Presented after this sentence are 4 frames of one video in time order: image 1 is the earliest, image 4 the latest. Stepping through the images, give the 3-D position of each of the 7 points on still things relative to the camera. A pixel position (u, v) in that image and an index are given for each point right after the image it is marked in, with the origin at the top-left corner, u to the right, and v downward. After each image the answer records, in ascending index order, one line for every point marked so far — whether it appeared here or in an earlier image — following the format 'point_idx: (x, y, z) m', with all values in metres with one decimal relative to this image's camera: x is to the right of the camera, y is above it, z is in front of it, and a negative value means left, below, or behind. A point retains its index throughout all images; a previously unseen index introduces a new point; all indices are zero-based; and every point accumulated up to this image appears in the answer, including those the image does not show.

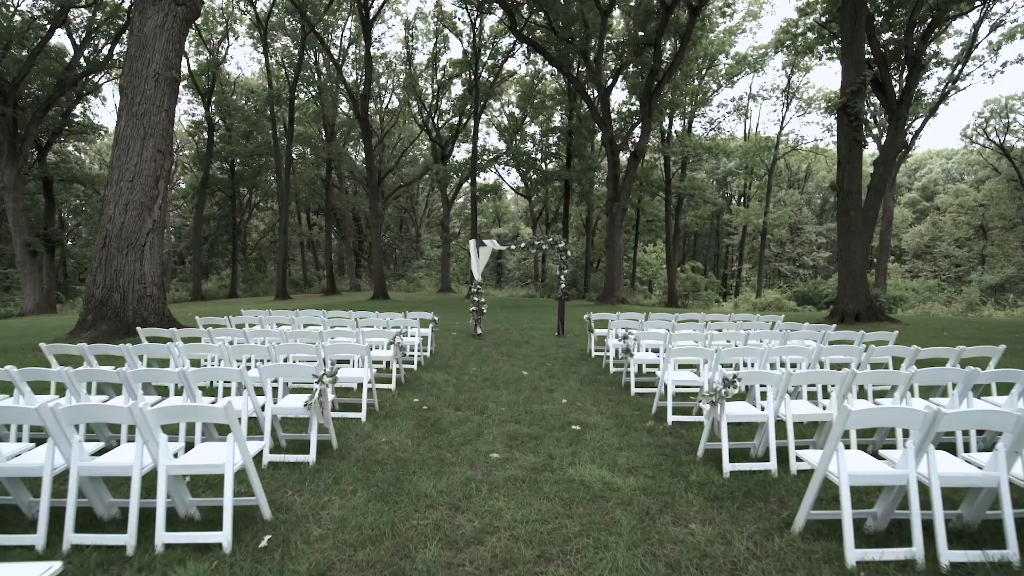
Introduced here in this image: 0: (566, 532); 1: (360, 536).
0: (+0.2, -1.0, +2.2) m
1: (-0.6, -1.0, +2.2) m
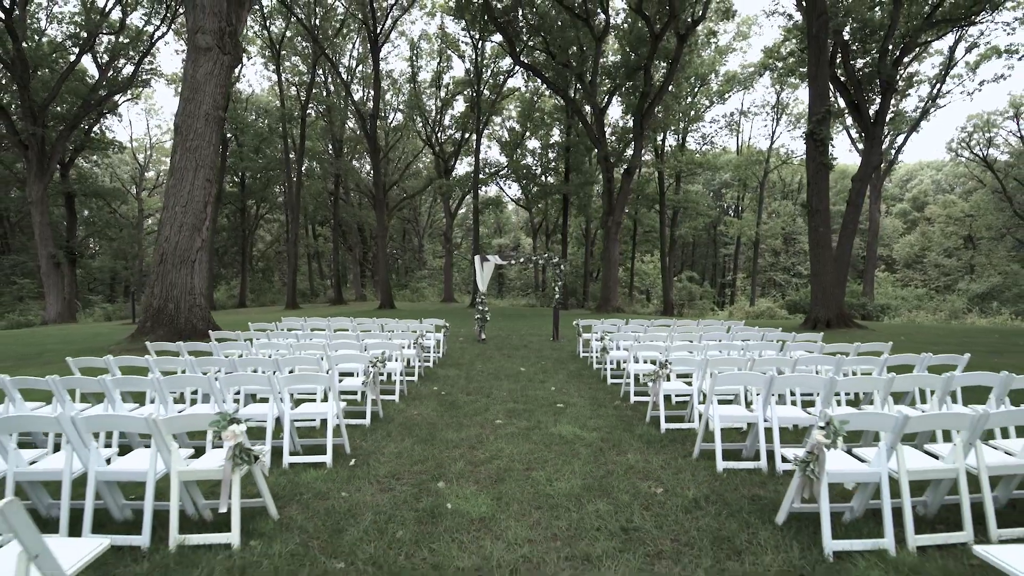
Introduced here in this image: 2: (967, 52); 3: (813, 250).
0: (+0.2, -1.1, +3.4) m
1: (-0.6, -1.1, +3.4) m
2: (+16.4, +8.5, +19.0) m
3: (+7.8, +1.0, +13.8) m
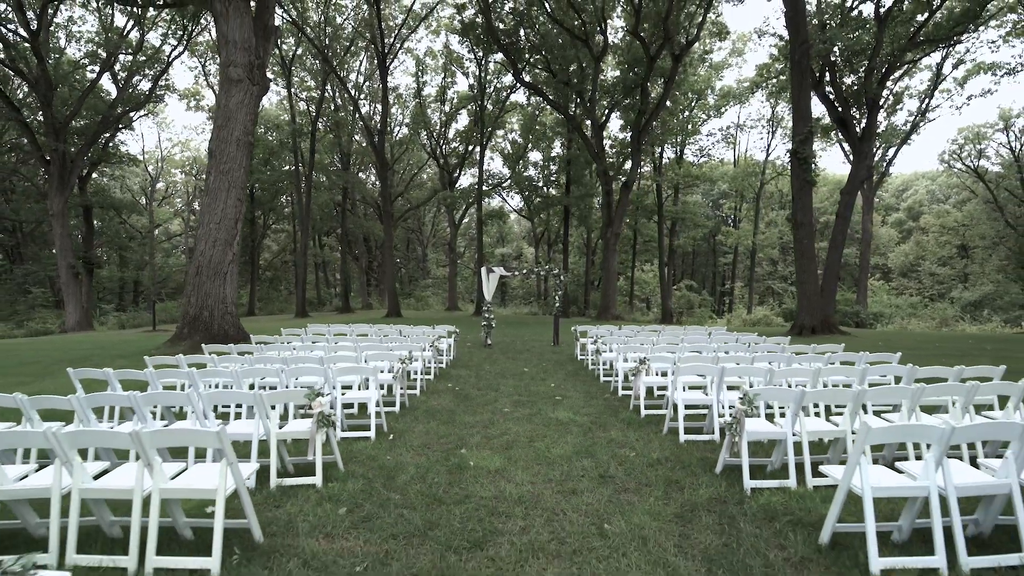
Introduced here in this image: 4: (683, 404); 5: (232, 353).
0: (+0.3, -1.2, +4.3) m
1: (-0.6, -1.2, +4.3) m
2: (+16.5, +8.2, +19.9) m
3: (+7.9, +0.7, +14.6) m
4: (+1.3, -0.9, +4.0) m
5: (-3.3, -0.8, +6.3) m
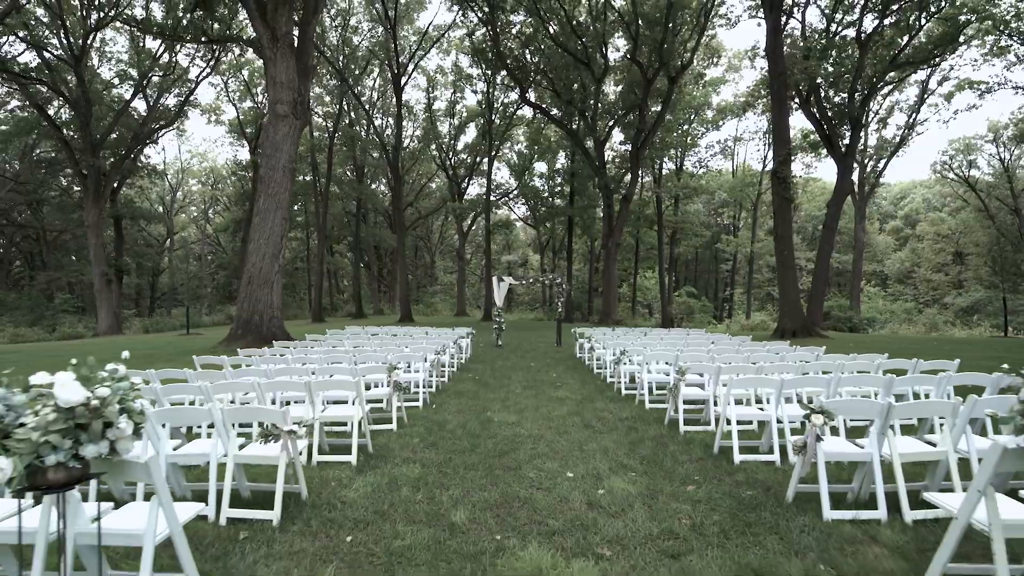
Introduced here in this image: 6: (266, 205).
0: (+0.4, -1.3, +5.8) m
1: (-0.5, -1.3, +5.8) m
2: (+16.7, +7.9, +21.4) m
3: (+8.1, +0.5, +16.1) m
4: (+1.4, -1.0, +5.5) m
5: (-3.2, -0.9, +7.8) m
6: (-5.4, +1.8, +11.7) m
